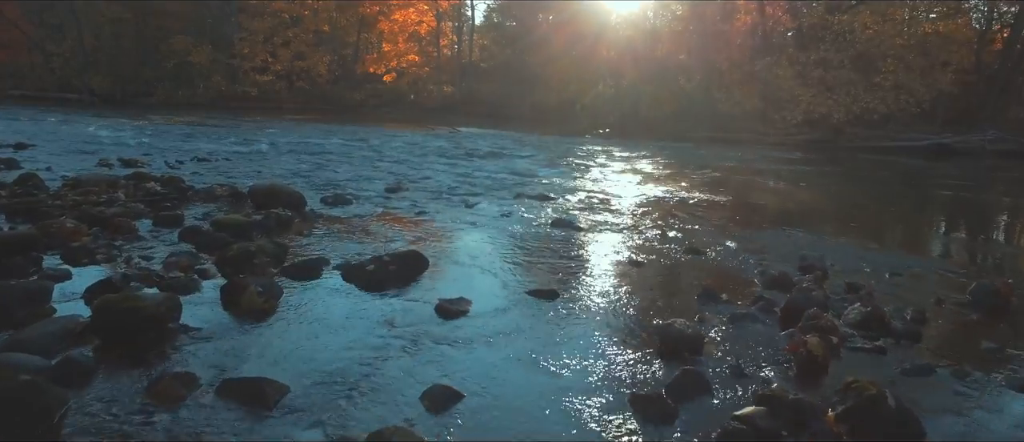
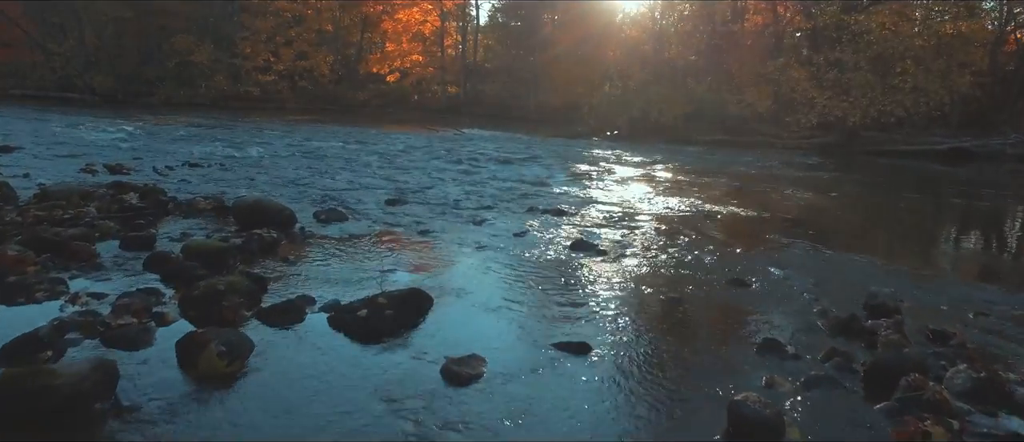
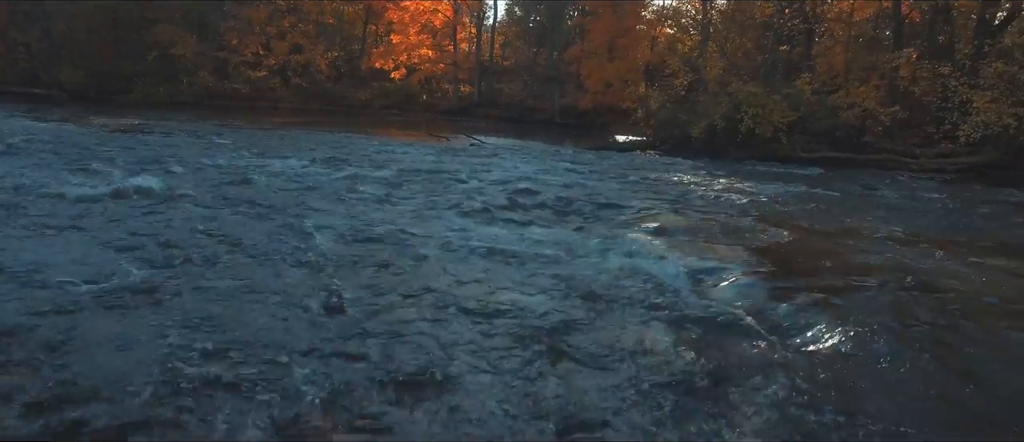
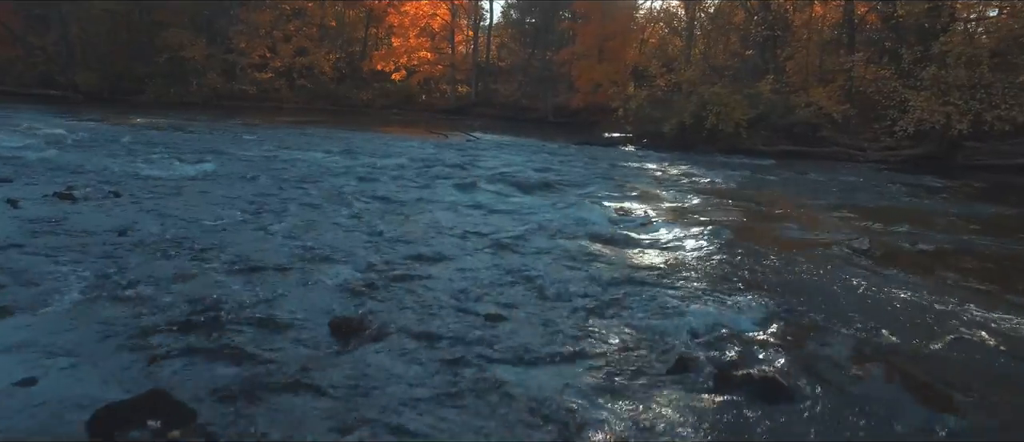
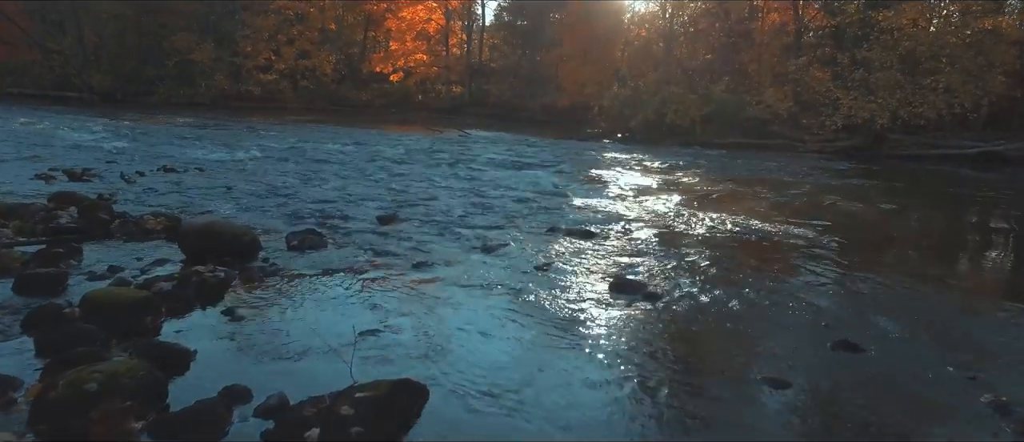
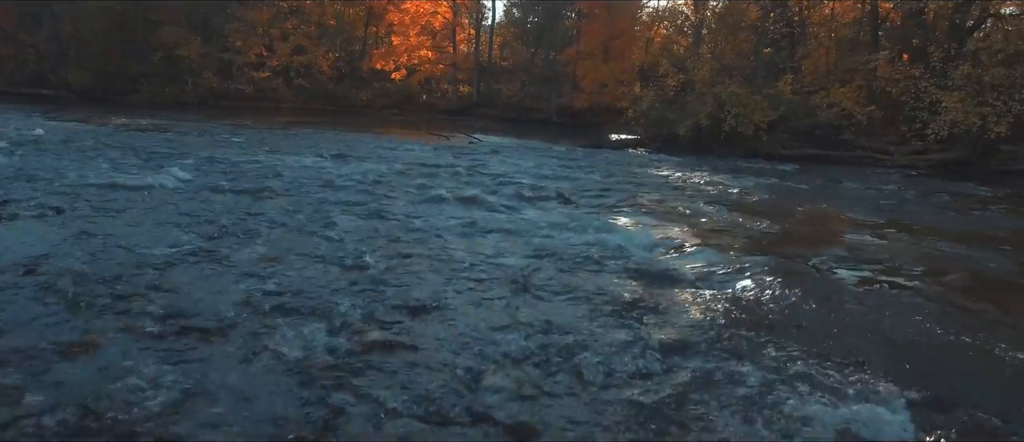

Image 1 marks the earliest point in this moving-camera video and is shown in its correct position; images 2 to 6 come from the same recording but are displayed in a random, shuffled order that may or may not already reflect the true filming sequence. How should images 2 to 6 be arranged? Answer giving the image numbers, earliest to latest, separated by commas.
2, 5, 4, 6, 3
